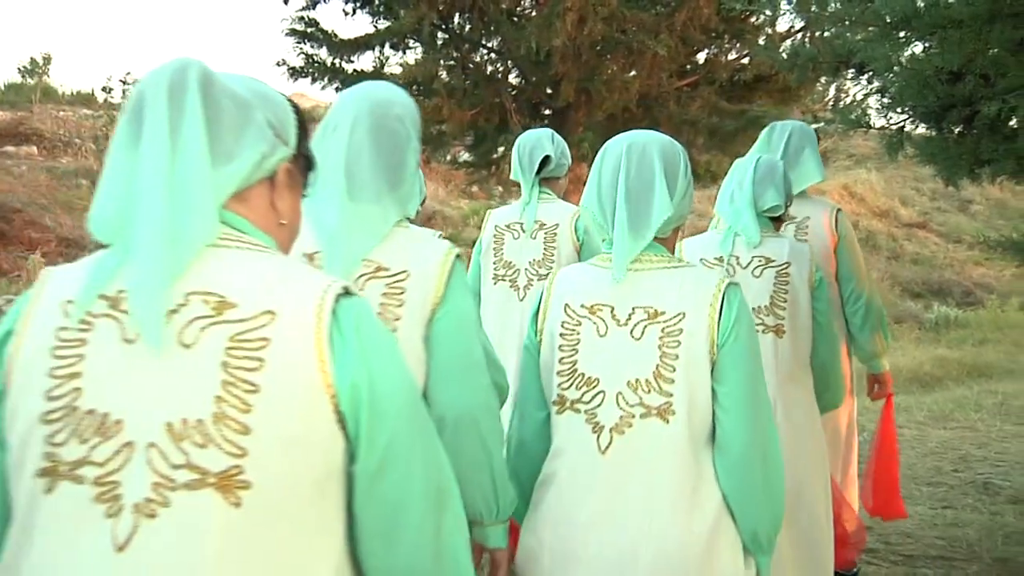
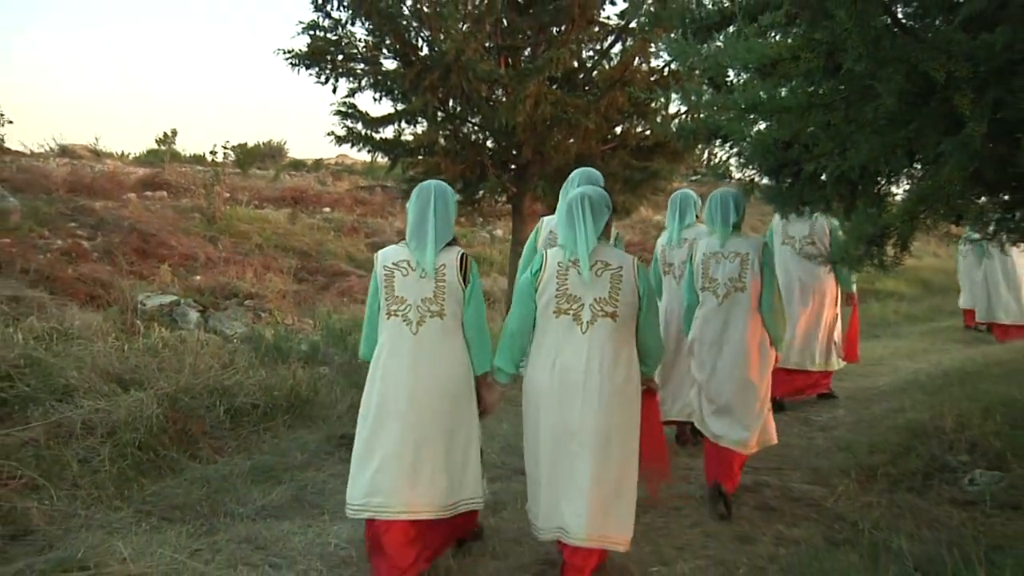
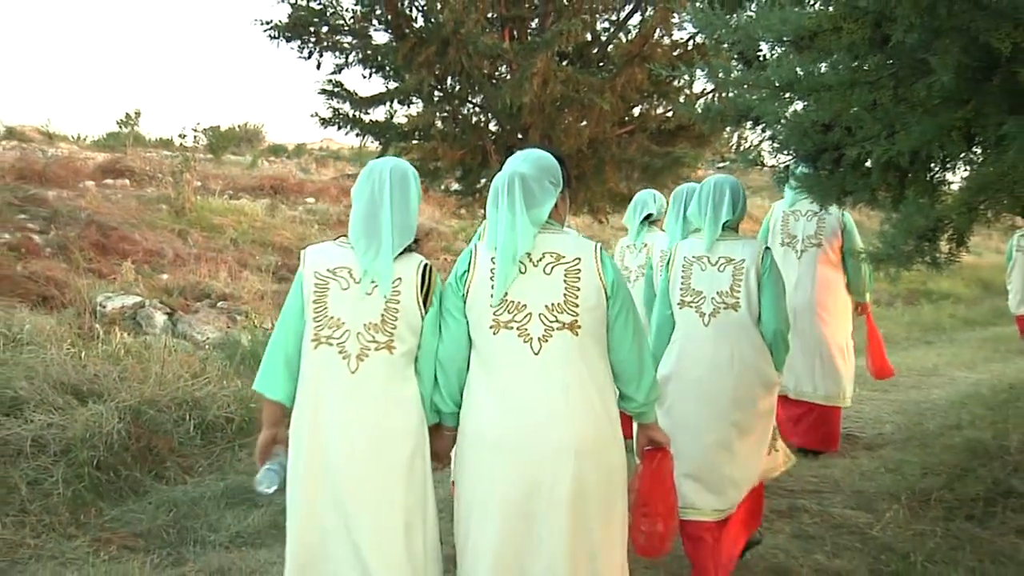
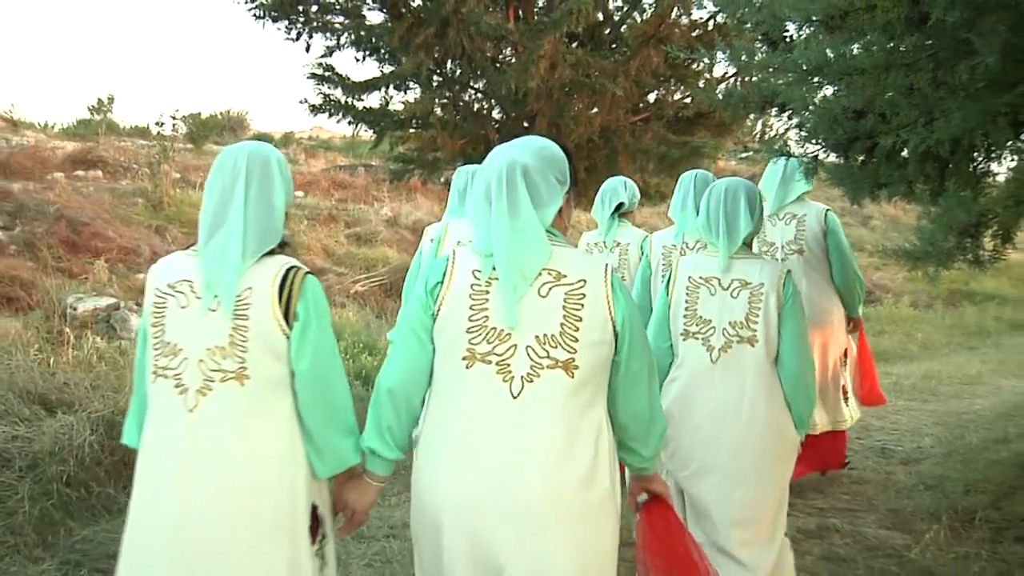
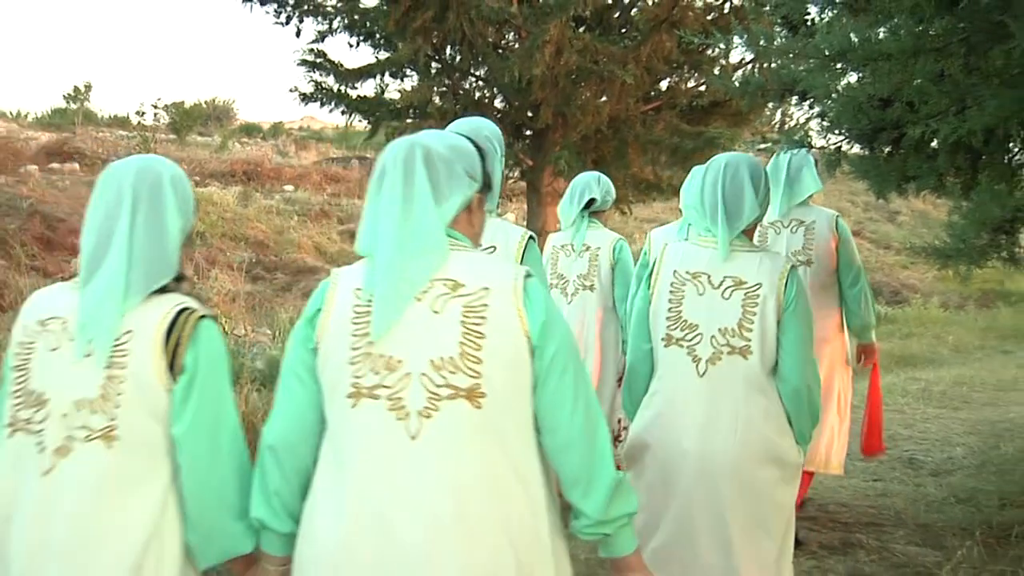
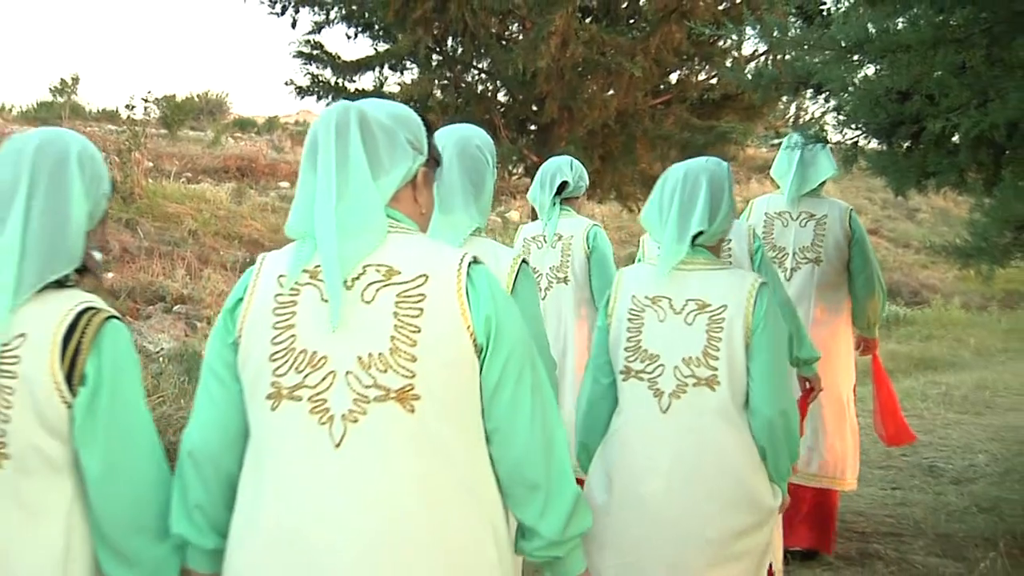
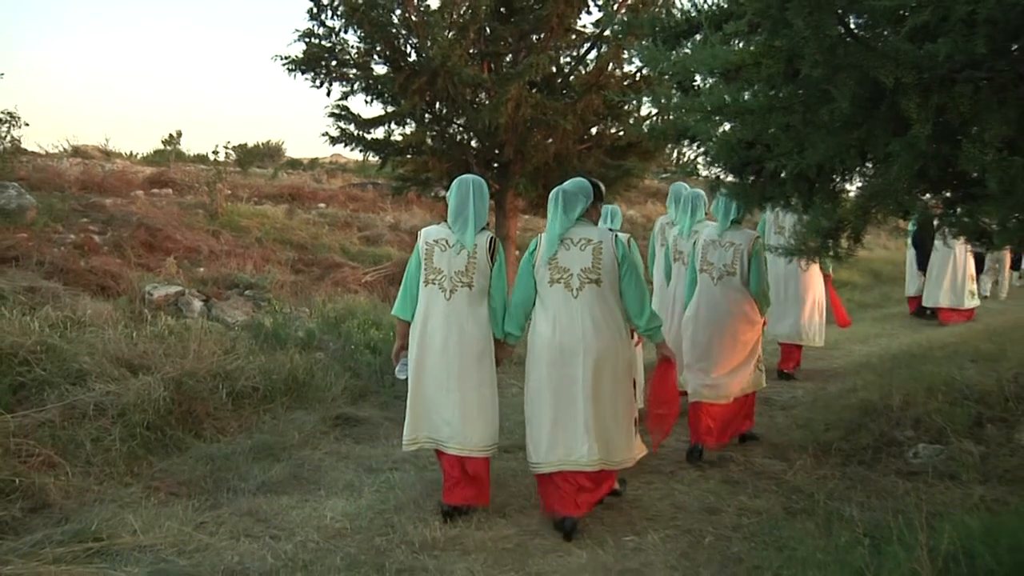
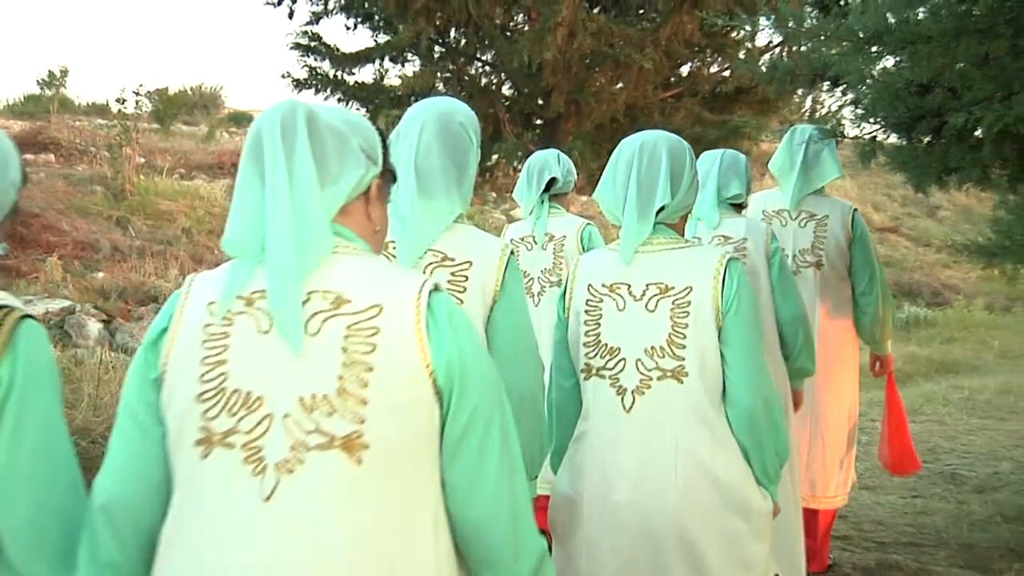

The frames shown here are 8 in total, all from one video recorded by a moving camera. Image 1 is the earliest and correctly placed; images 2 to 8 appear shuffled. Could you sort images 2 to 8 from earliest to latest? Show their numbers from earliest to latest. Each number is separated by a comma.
8, 6, 5, 4, 3, 2, 7
